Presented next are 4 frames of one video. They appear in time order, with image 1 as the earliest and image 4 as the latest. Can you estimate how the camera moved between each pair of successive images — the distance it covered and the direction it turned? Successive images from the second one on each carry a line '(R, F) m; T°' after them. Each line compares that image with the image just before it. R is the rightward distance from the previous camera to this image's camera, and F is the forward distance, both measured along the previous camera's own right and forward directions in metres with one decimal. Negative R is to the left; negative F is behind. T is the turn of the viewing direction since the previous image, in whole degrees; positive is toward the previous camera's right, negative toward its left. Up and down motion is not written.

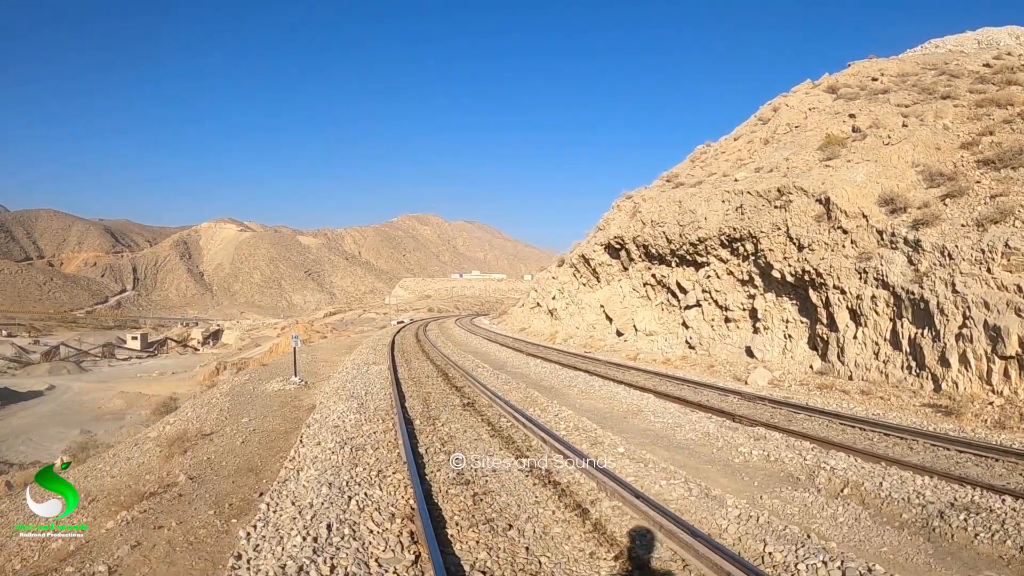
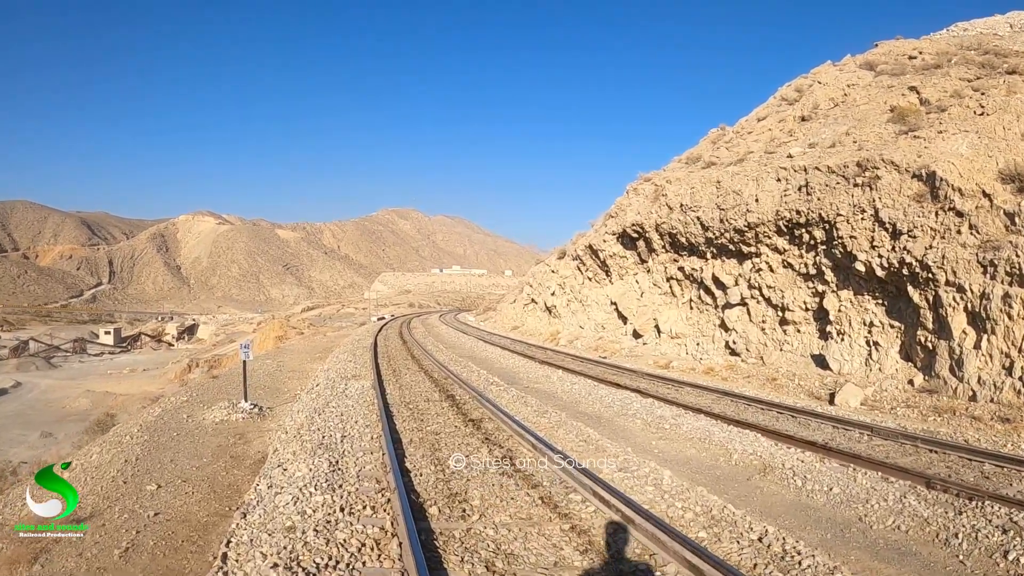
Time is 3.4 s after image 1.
(-0.9, +3.6) m; +2°
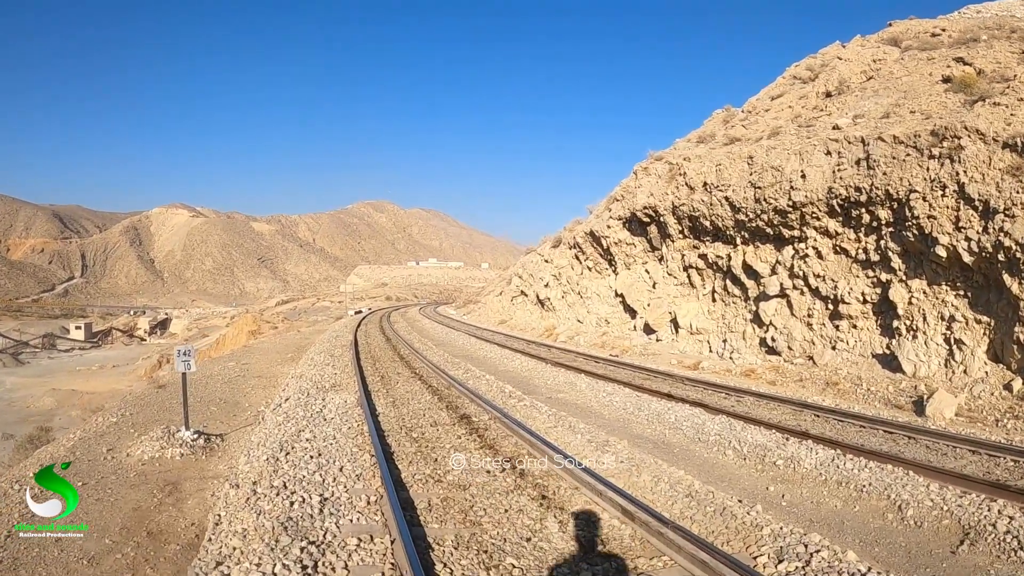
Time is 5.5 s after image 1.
(-0.8, +2.5) m; +2°
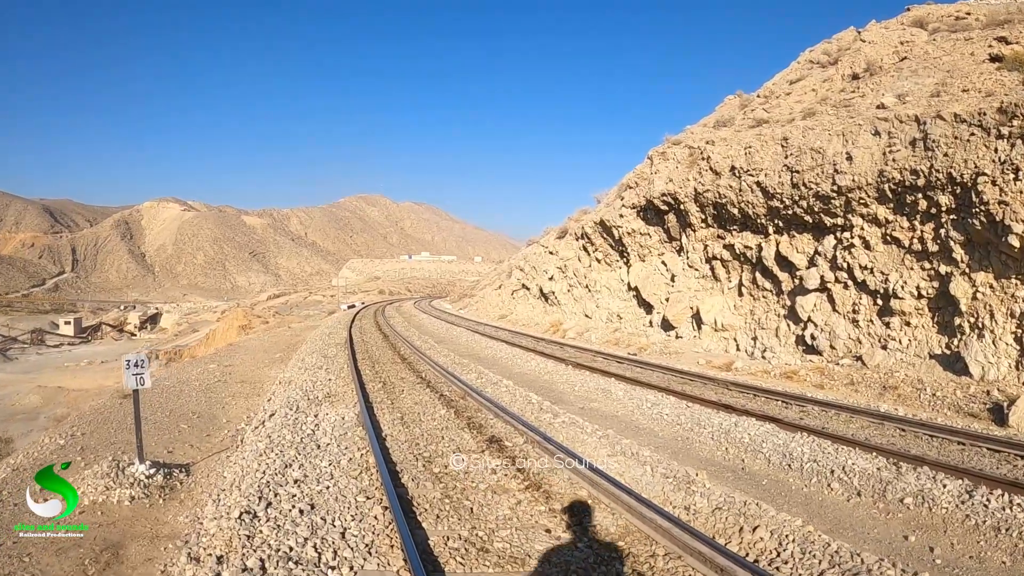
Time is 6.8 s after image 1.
(-0.5, +1.4) m; +1°
